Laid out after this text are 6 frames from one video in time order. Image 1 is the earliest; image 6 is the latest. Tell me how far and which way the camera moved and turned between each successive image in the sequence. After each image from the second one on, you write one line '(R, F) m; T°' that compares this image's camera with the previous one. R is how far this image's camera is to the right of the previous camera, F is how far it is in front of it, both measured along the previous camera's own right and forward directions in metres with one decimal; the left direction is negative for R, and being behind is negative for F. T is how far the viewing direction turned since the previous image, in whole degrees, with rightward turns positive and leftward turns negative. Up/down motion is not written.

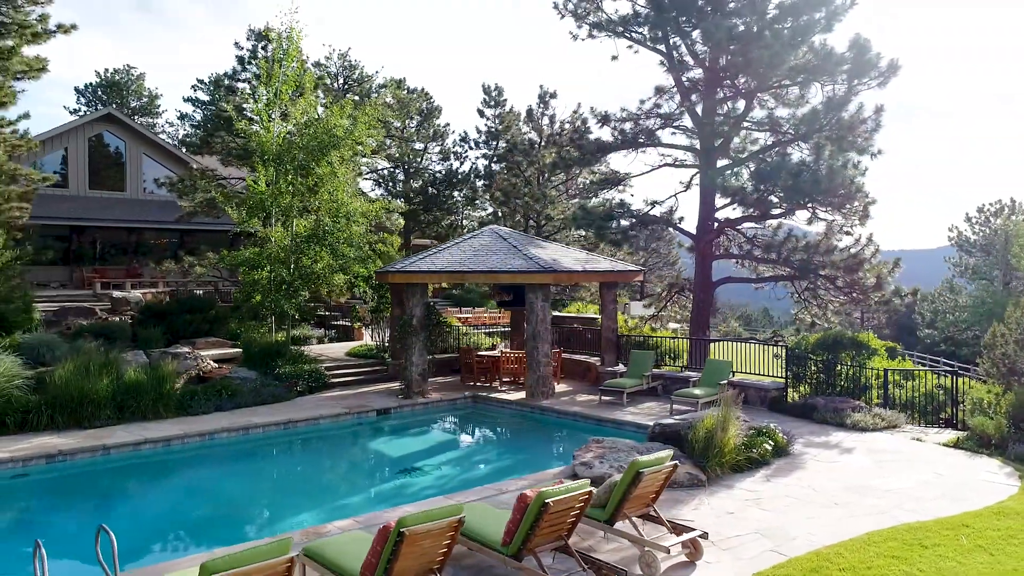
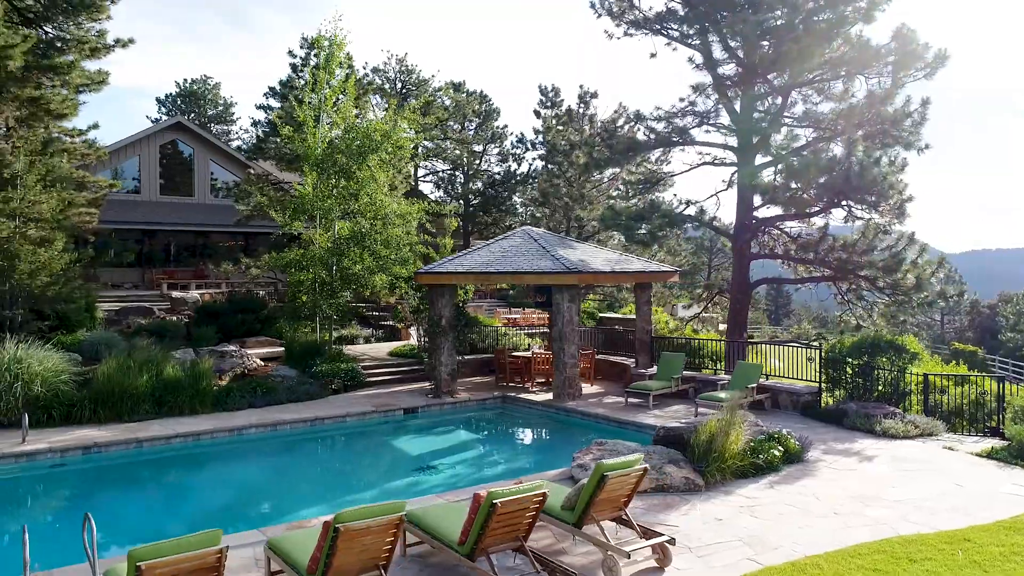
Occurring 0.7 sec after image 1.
(+0.9, 0.0) m; -5°
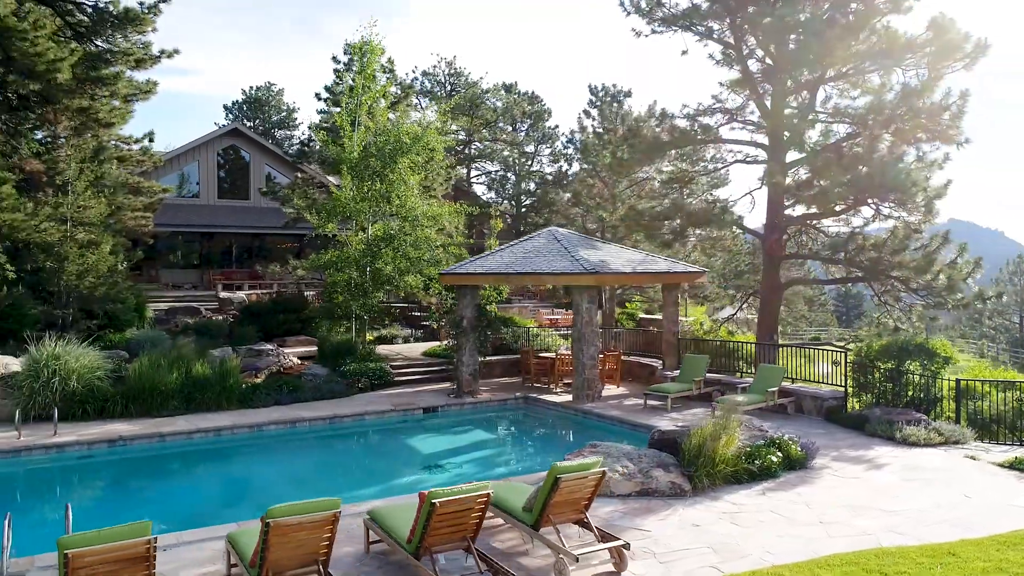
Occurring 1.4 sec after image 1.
(+1.0, 0.0) m; -5°
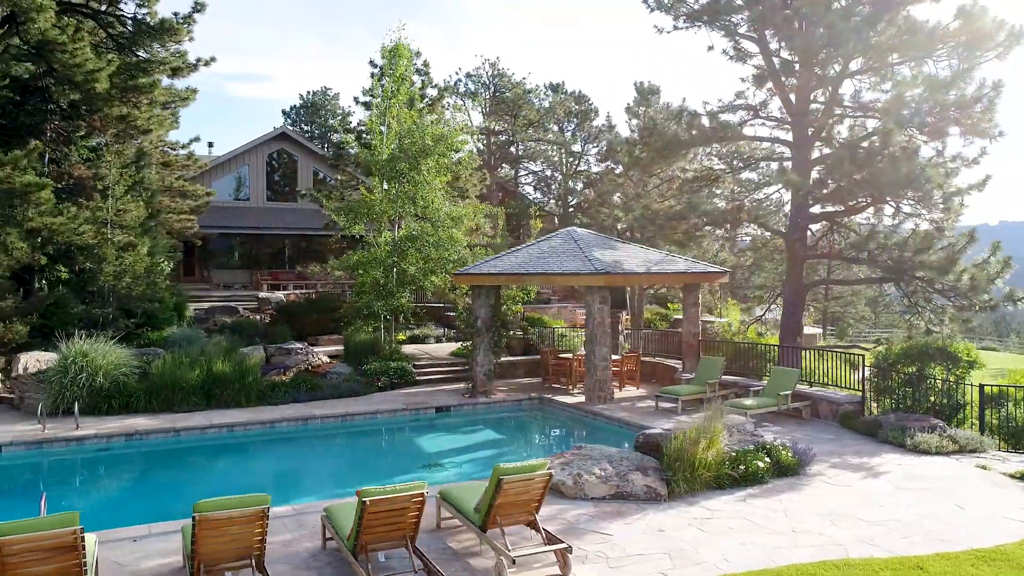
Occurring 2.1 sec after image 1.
(+1.0, 0.0) m; -4°
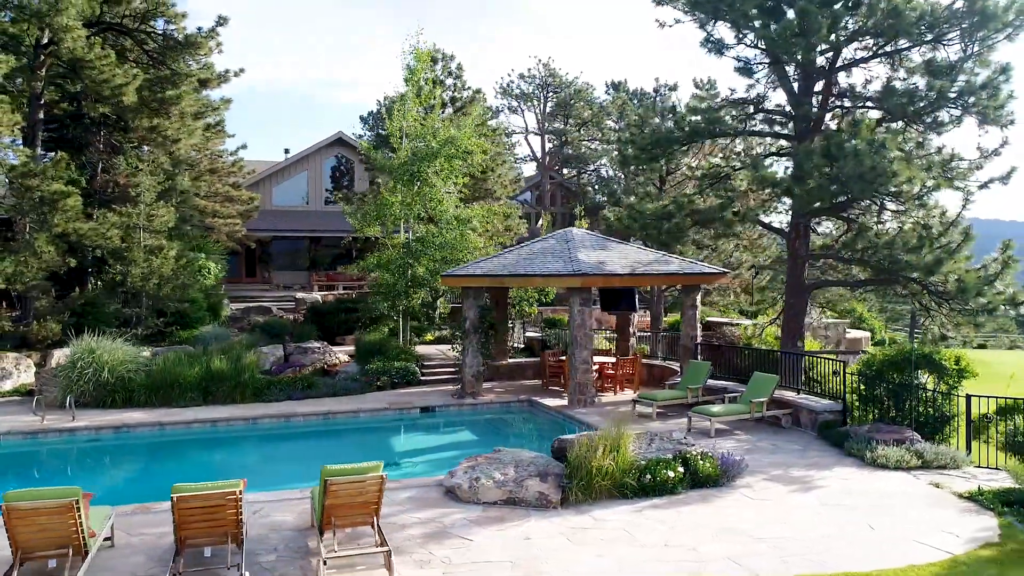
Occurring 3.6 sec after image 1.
(+2.3, +0.2) m; -7°
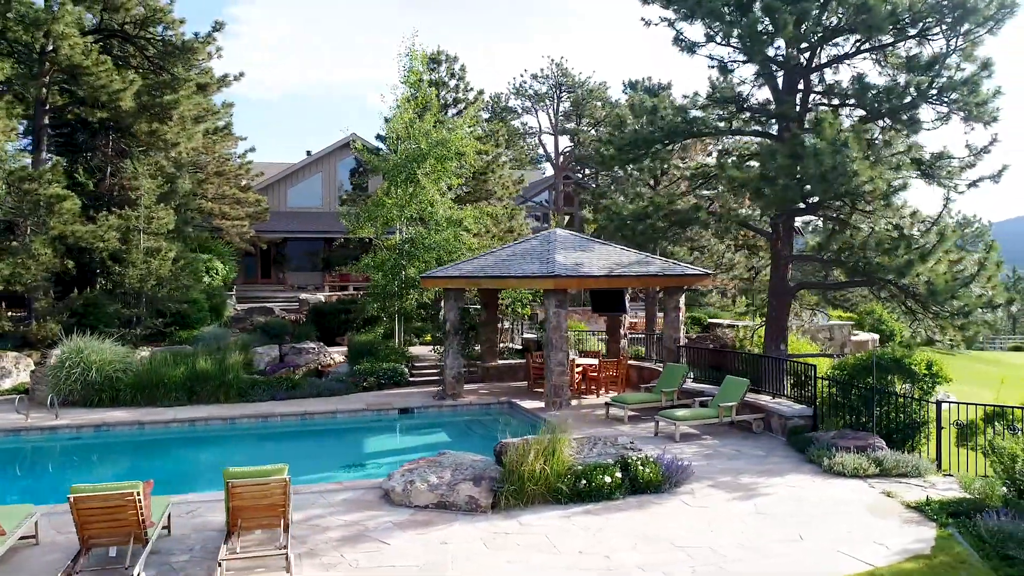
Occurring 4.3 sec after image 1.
(+1.2, 0.0) m; -2°
